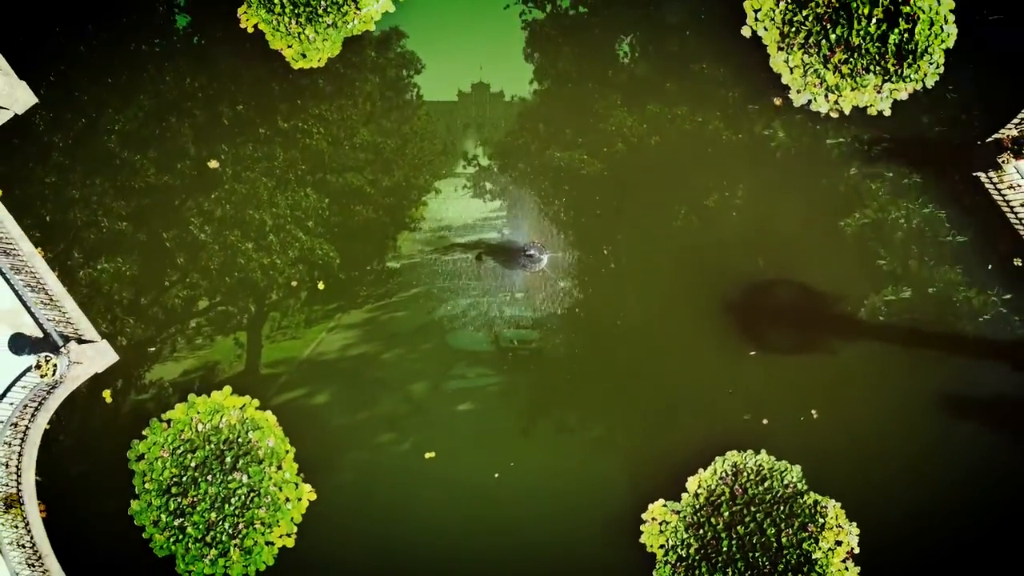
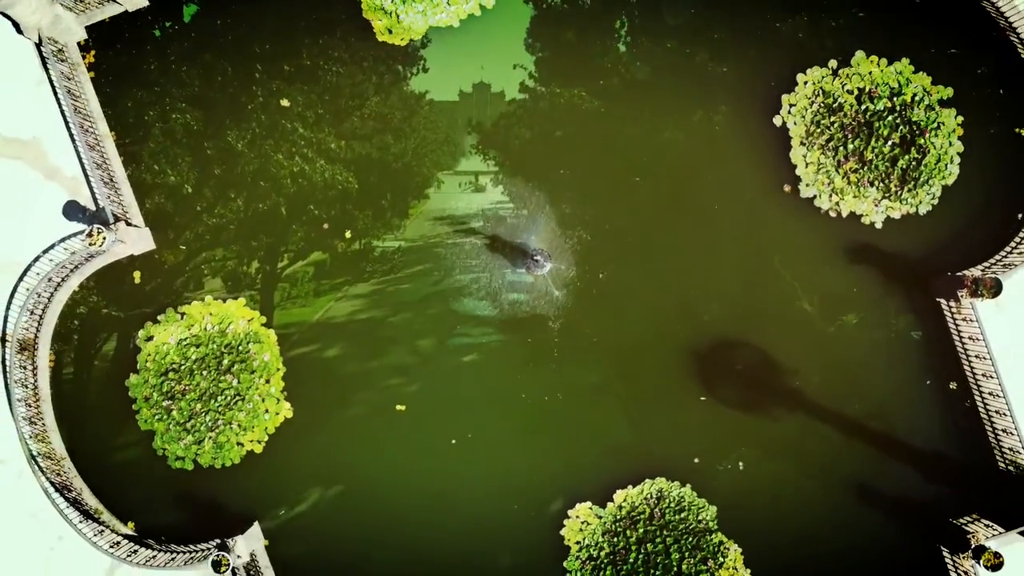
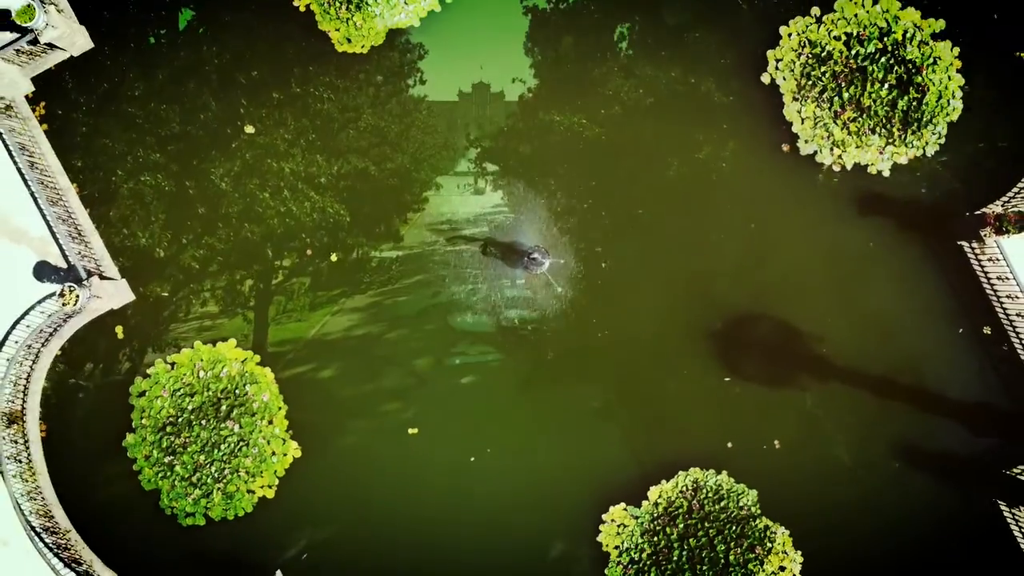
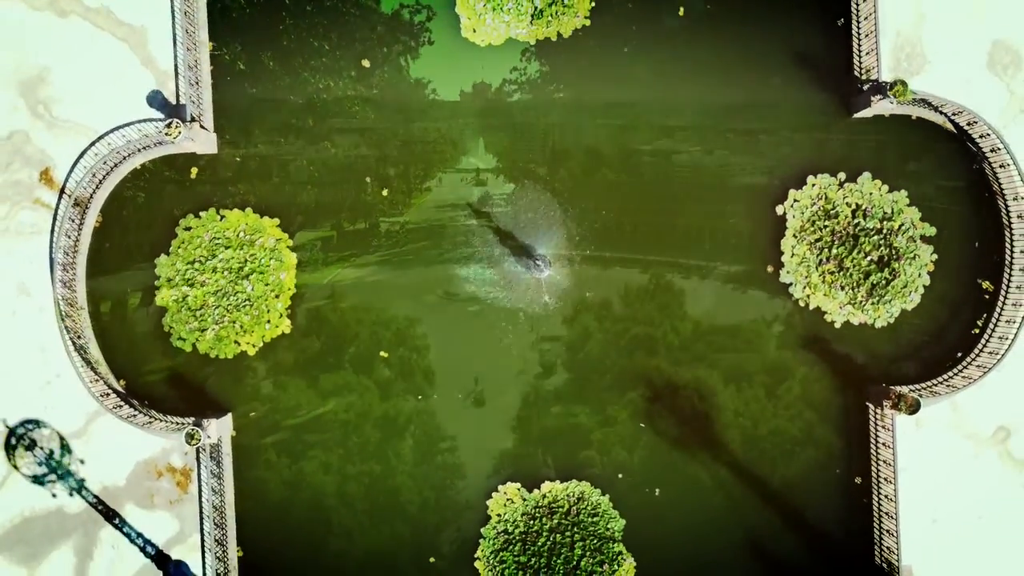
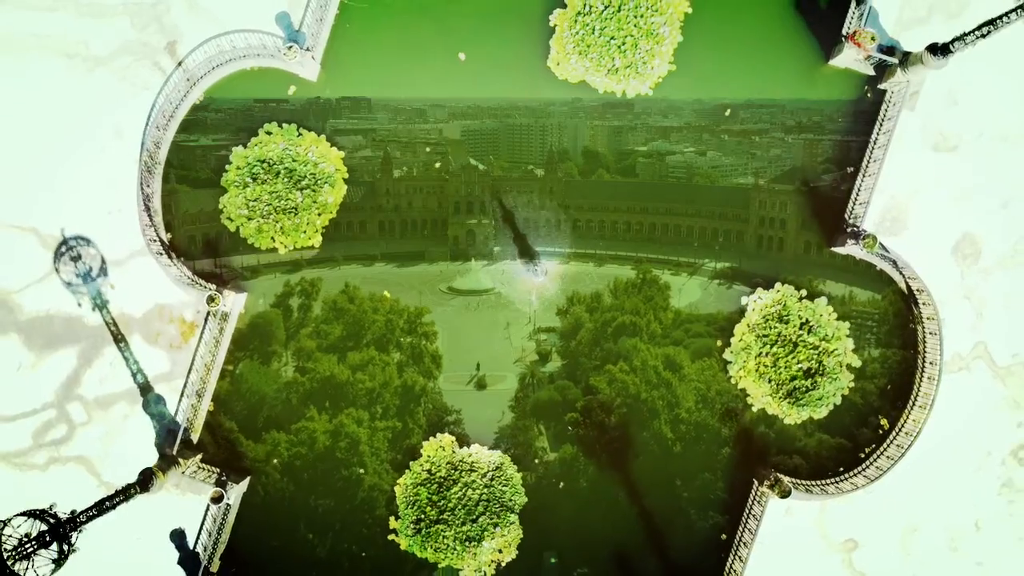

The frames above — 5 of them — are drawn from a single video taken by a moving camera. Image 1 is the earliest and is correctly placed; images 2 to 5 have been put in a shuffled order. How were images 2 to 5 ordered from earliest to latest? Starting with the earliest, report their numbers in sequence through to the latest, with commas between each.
3, 2, 4, 5
